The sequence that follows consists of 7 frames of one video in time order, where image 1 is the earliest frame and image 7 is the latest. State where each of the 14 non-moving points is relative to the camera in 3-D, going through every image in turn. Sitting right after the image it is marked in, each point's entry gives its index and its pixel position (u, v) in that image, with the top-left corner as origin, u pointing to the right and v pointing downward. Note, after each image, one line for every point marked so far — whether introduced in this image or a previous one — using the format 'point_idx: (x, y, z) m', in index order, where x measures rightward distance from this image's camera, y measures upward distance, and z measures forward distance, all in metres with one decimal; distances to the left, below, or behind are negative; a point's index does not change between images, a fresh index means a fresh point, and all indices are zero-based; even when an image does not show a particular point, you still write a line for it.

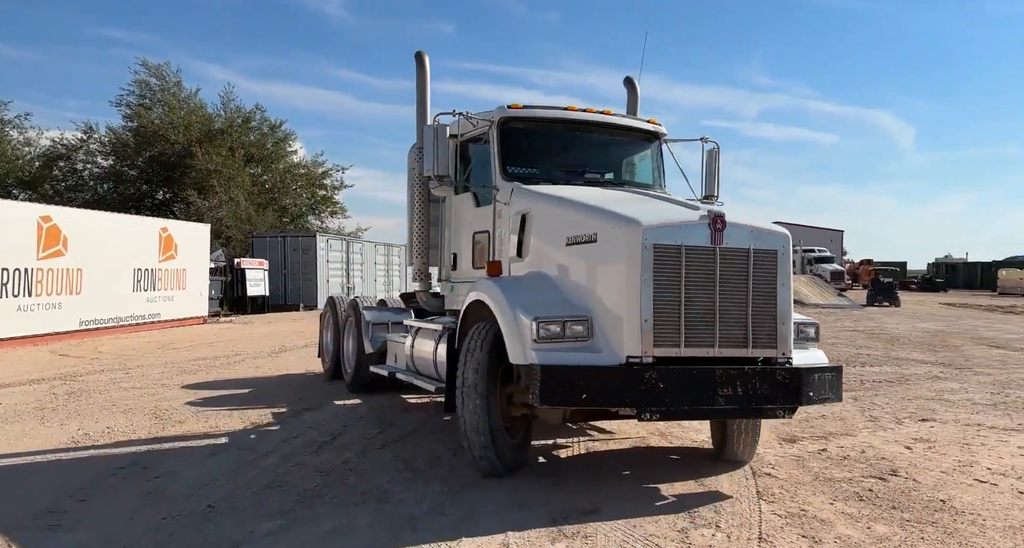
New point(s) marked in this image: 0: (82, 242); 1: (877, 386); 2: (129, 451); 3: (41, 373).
0: (-9.7, +0.8, +15.9) m
1: (+4.0, -1.2, +7.7) m
2: (-3.1, -1.4, +5.7) m
3: (-7.1, -1.5, +10.6) m
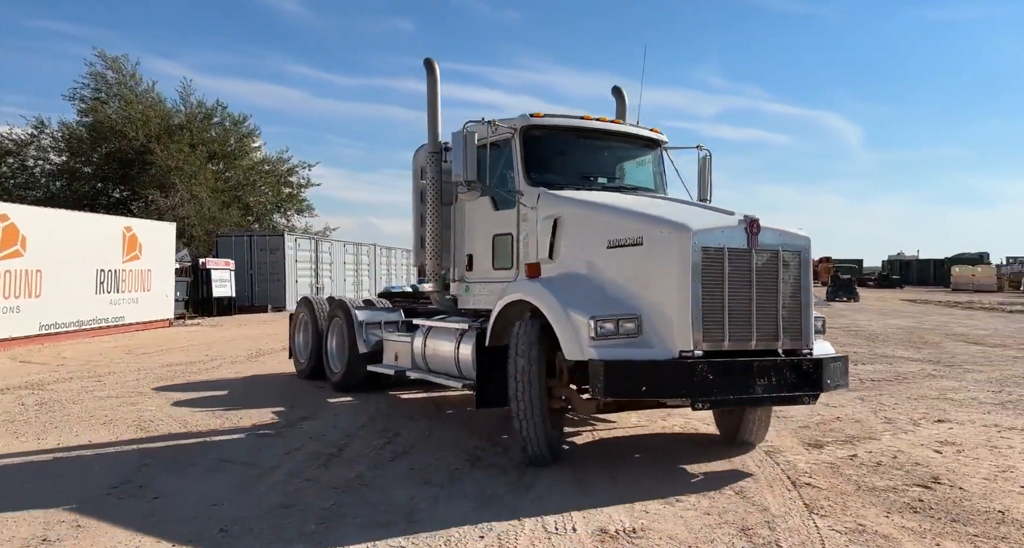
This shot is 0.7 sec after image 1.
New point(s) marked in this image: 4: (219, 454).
0: (-10.2, +0.7, +15.2) m
1: (+4.0, -1.2, +7.7) m
2: (-3.0, -1.5, +5.3) m
3: (-7.3, -1.5, +10.0) m
4: (-2.4, -1.5, +5.7) m
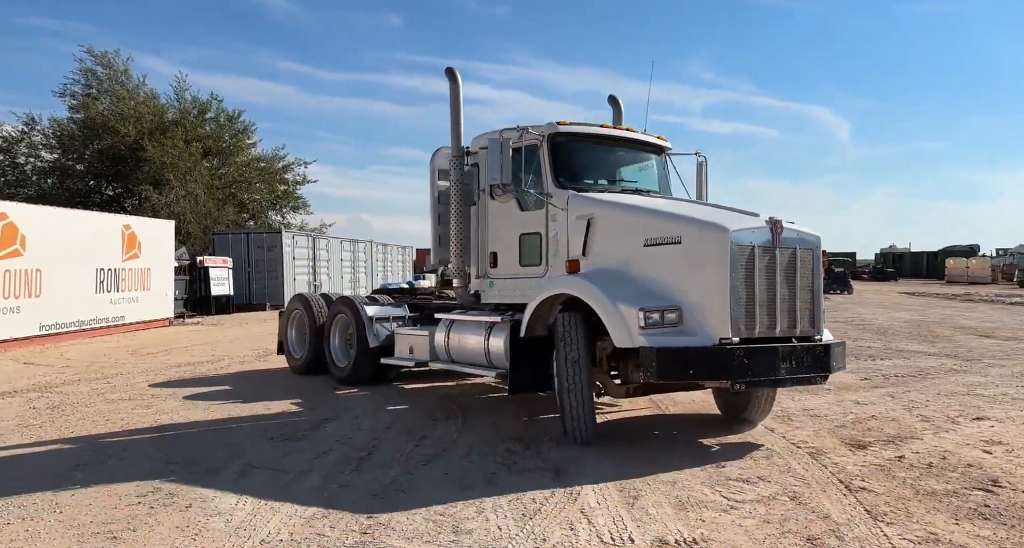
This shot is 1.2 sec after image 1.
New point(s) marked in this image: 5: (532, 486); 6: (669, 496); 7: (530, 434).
0: (-10.0, +0.7, +15.0) m
1: (+4.3, -1.2, +7.7) m
2: (-2.7, -1.5, +5.2) m
3: (-7.0, -1.5, +9.9) m
4: (-2.1, -1.5, +5.6) m
5: (+0.1, -1.4, +4.5) m
6: (+0.9, -1.3, +4.0) m
7: (+0.1, -1.4, +6.5) m
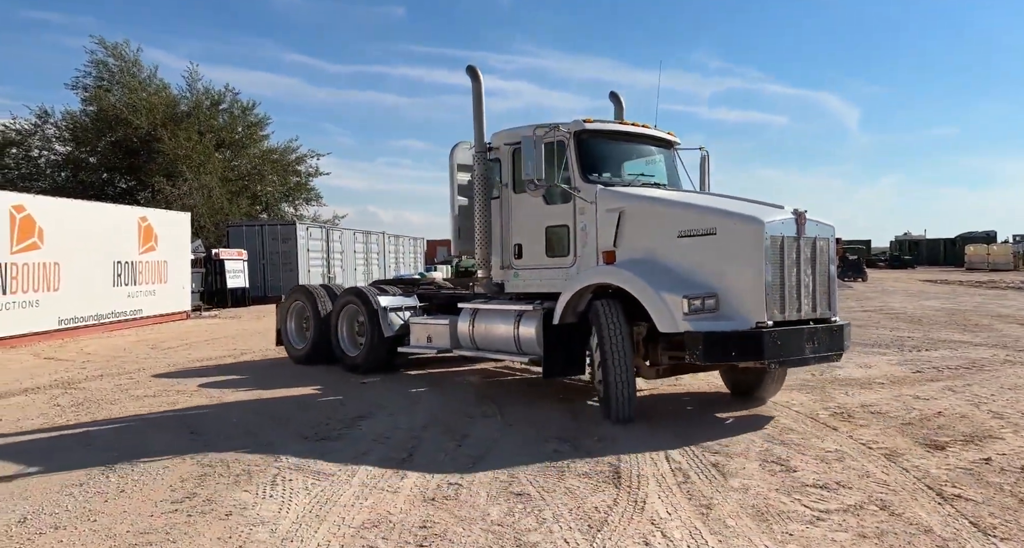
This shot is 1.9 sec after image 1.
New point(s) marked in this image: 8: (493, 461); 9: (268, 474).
0: (-9.5, +0.8, +14.8) m
1: (+4.7, -1.0, +7.3) m
2: (-2.3, -1.5, +4.9) m
3: (-6.6, -1.5, +9.7) m
4: (-1.7, -1.4, +5.3) m
5: (+0.5, -1.3, +4.2) m
6: (+1.2, -1.2, +3.7) m
7: (+0.5, -1.3, +6.2) m
8: (-0.1, -1.4, +5.2) m
9: (-1.8, -1.4, +5.1) m
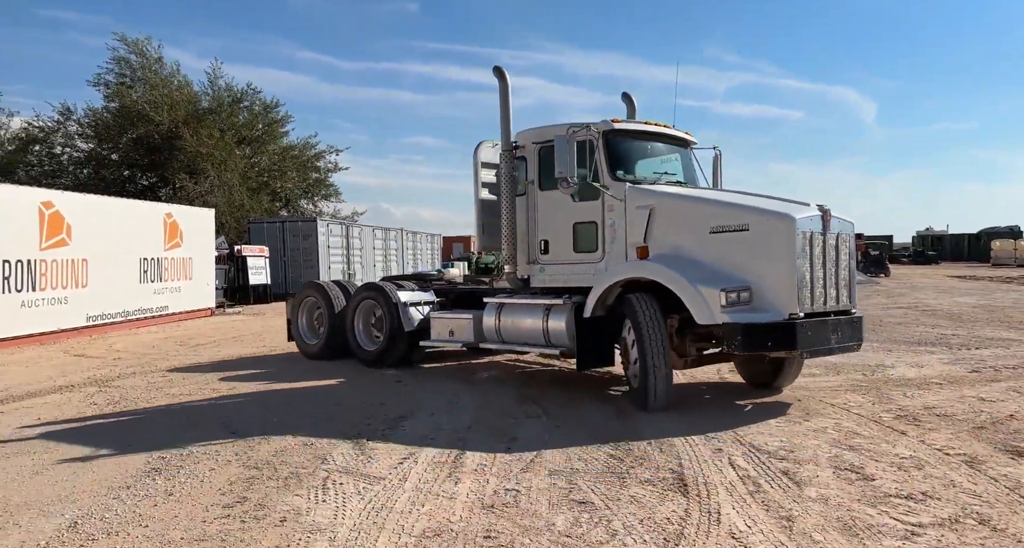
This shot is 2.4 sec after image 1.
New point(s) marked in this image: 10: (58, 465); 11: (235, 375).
0: (-8.9, +0.9, +14.8) m
1: (+5.1, -1.0, +7.1) m
2: (-1.9, -1.4, +4.8) m
3: (-6.1, -1.4, +9.6) m
4: (-1.3, -1.4, +5.2) m
5: (+0.8, -1.3, +4.0) m
6: (+1.6, -1.2, +3.6) m
7: (+0.9, -1.3, +6.1) m
8: (+0.2, -1.4, +5.0) m
9: (-1.4, -1.4, +4.9) m
10: (-3.5, -1.5, +5.4) m
11: (-3.9, -1.4, +9.8) m
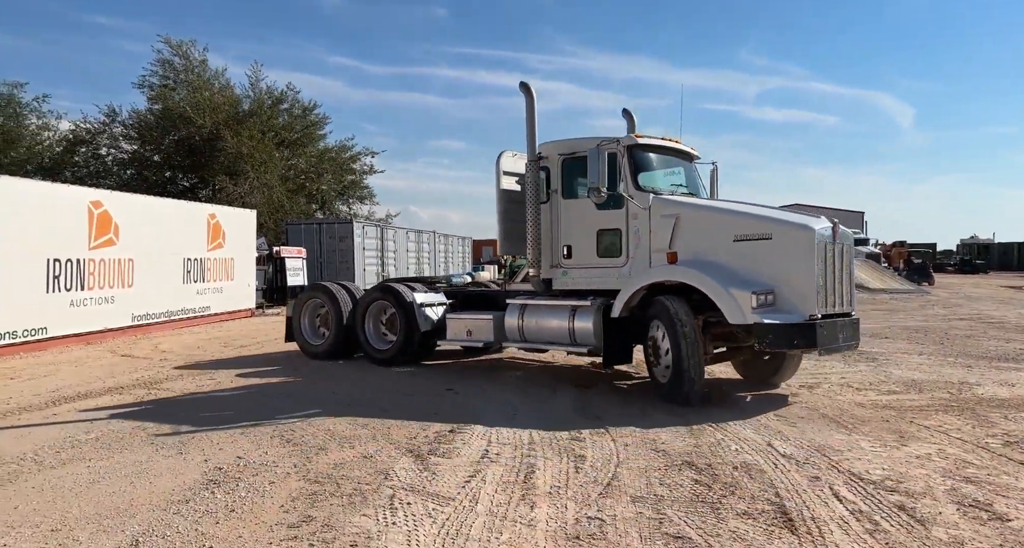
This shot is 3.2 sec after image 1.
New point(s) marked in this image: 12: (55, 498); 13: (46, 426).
0: (-8.0, +0.9, +14.8) m
1: (+5.7, -1.2, +6.5) m
2: (-1.4, -1.5, +4.6) m
3: (-5.4, -1.4, +9.6) m
4: (-0.8, -1.5, +4.9) m
5: (+1.3, -1.4, +3.7) m
6: (+2.1, -1.3, +3.1) m
7: (+1.5, -1.4, +5.7) m
8: (+0.8, -1.4, +4.6) m
9: (-0.9, -1.5, +4.7) m
10: (-2.9, -1.5, +5.2) m
11: (-3.1, -1.5, +9.6) m
12: (-3.0, -1.5, +4.7) m
13: (-4.5, -1.5, +6.8) m
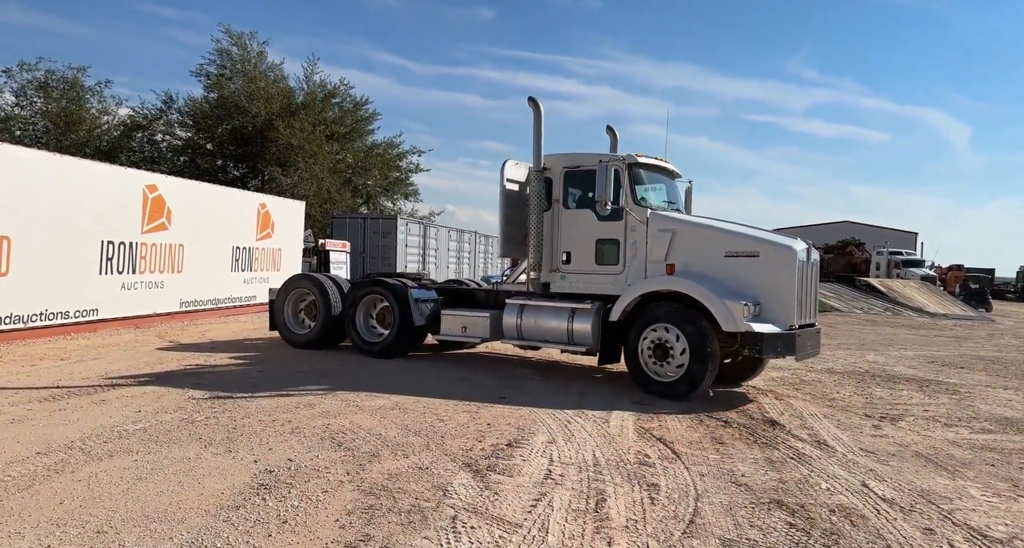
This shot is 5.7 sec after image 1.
0: (-6.9, +1.2, +14.9) m
1: (+6.2, -1.5, +5.8) m
2: (-1.0, -1.5, +4.2) m
3: (-4.7, -1.2, +9.4) m
4: (-0.4, -1.5, +4.6) m
5: (+1.7, -1.5, +3.2) m
6: (+2.4, -1.5, +2.6) m
7: (+2.0, -1.5, +5.2) m
8: (+1.2, -1.5, +4.2) m
9: (-0.4, -1.5, +4.3) m
10: (-2.5, -1.4, +4.9) m
11: (-2.4, -1.4, +9.3) m
12: (-2.6, -1.4, +4.4) m
13: (-3.9, -1.3, +6.6) m
